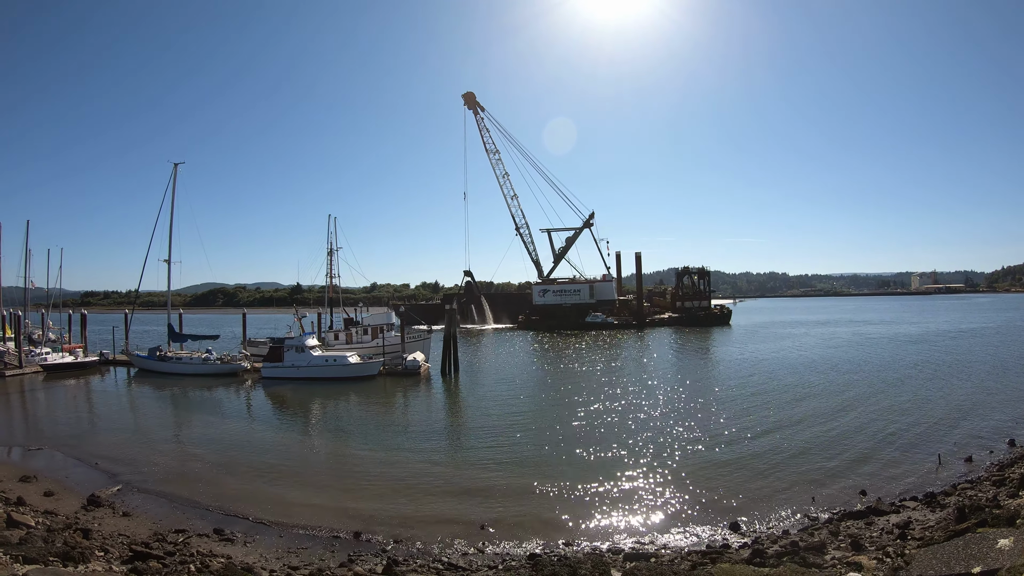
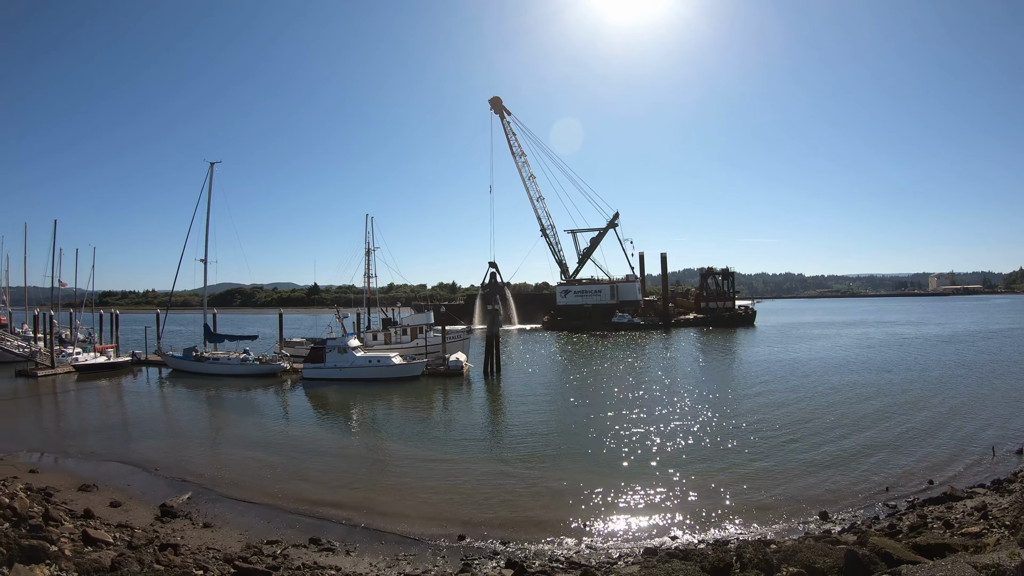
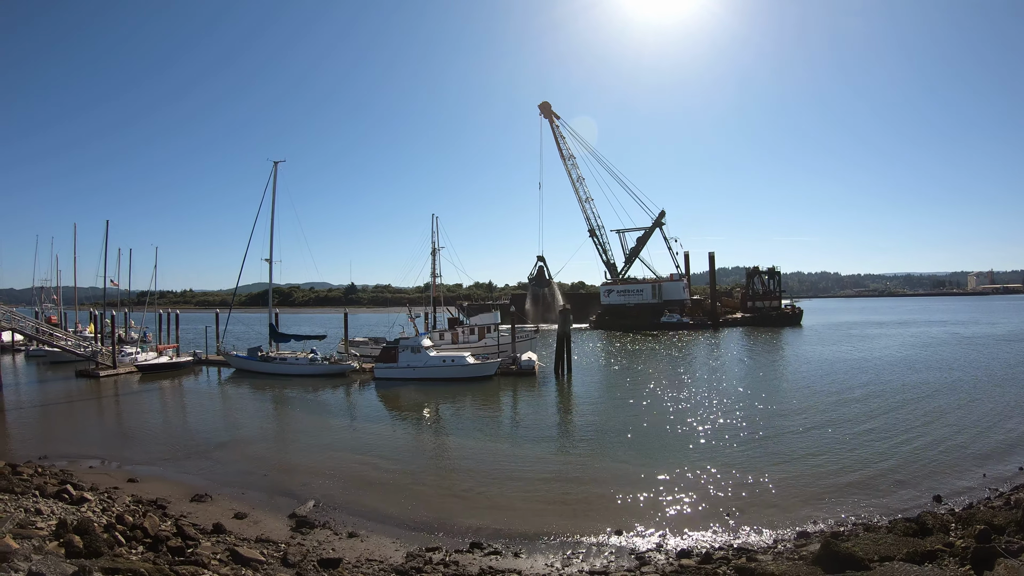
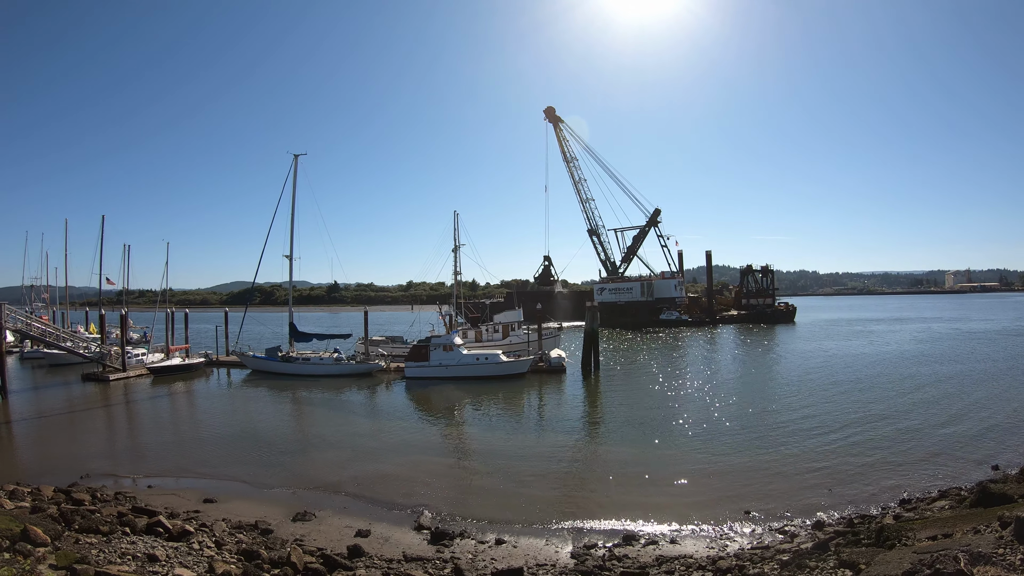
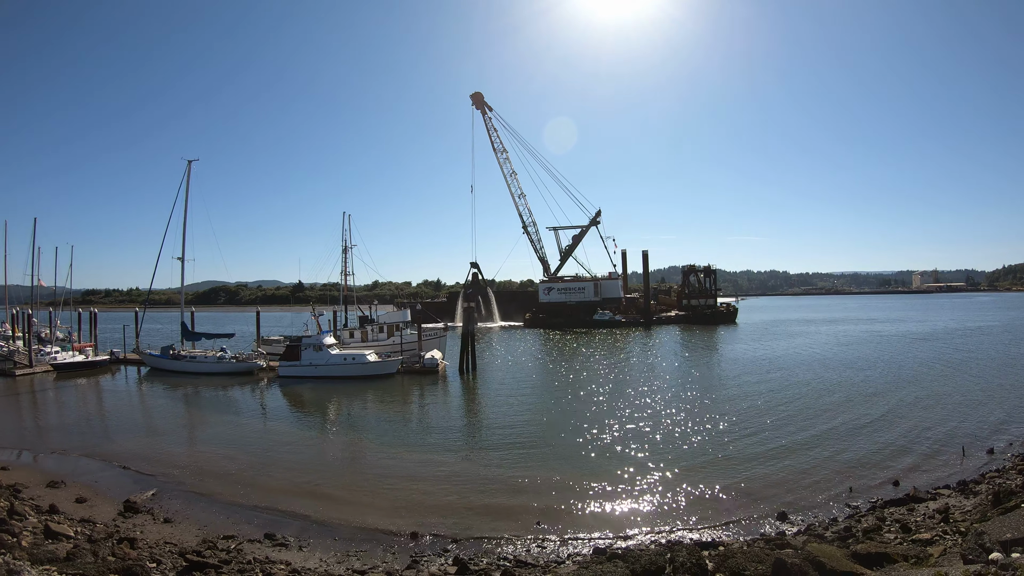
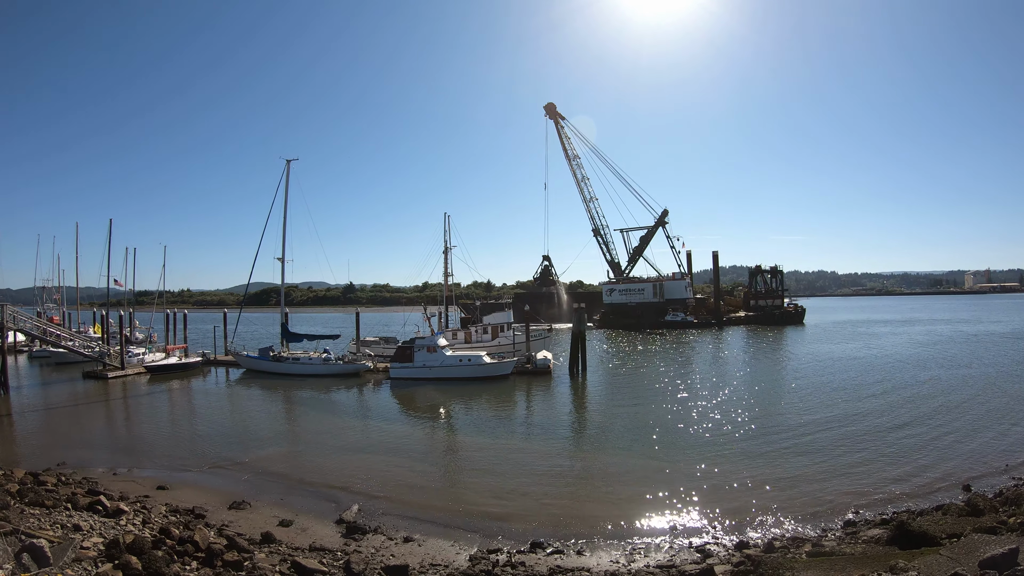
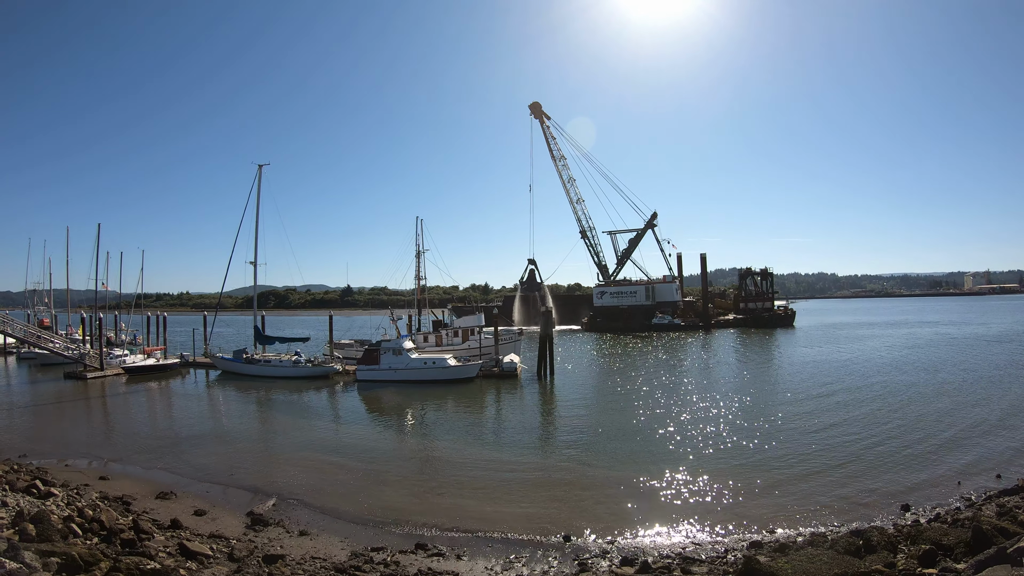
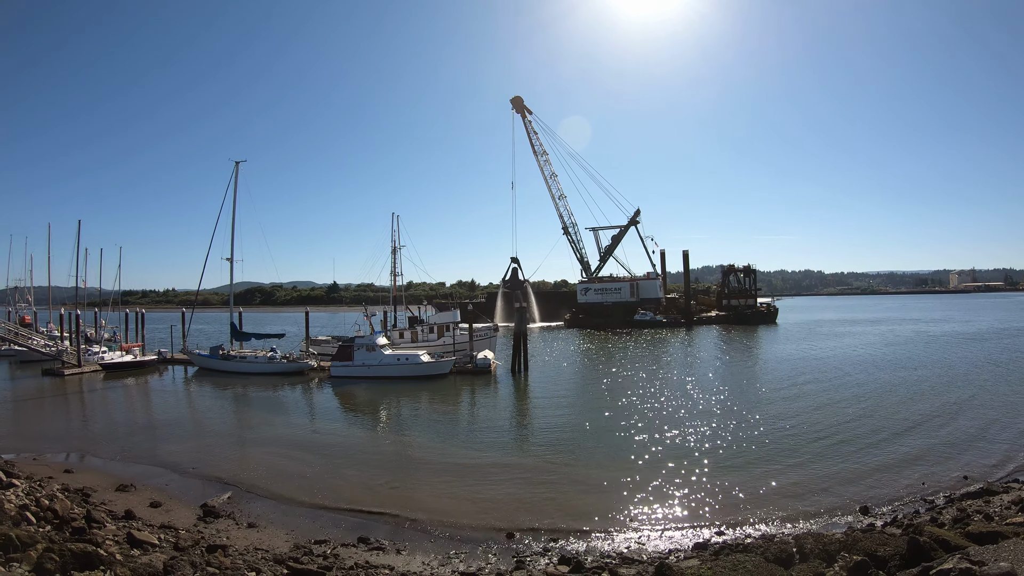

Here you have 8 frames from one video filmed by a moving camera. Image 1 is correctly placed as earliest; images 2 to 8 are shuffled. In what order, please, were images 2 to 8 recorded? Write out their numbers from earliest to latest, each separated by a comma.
5, 2, 8, 7, 3, 6, 4
